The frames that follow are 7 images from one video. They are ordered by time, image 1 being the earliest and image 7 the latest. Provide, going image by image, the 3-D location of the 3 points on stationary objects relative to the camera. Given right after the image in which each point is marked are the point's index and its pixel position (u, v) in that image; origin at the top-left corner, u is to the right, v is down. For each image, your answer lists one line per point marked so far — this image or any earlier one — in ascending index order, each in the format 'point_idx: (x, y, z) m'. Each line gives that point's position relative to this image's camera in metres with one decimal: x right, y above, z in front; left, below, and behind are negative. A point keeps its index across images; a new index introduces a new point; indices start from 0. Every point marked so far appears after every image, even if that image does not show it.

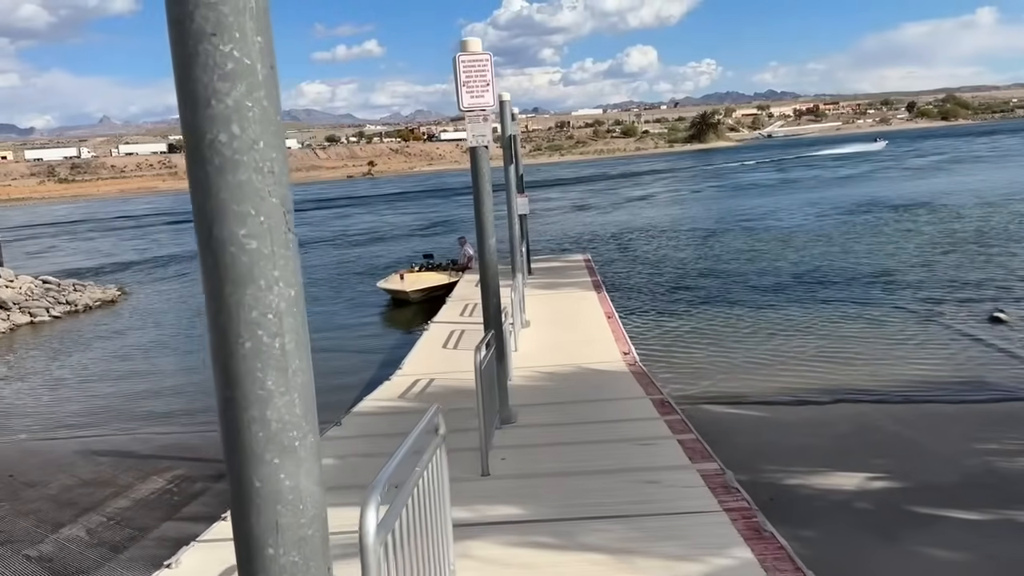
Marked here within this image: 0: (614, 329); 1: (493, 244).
0: (+1.9, -0.8, +16.0) m
1: (-0.2, +0.5, +9.5) m
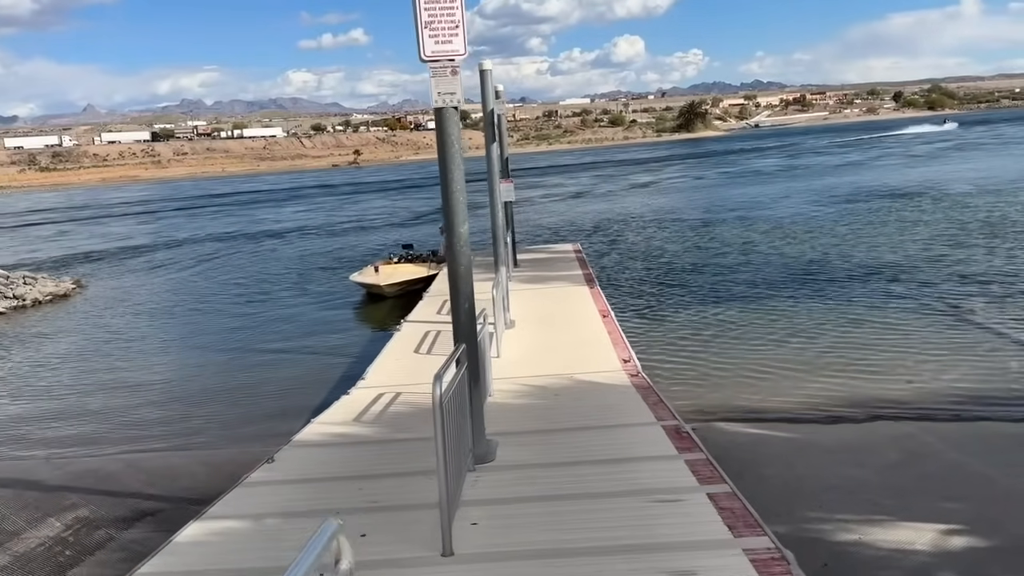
0: (+1.6, -0.7, +14.0) m
1: (-0.4, +0.5, +7.4) m
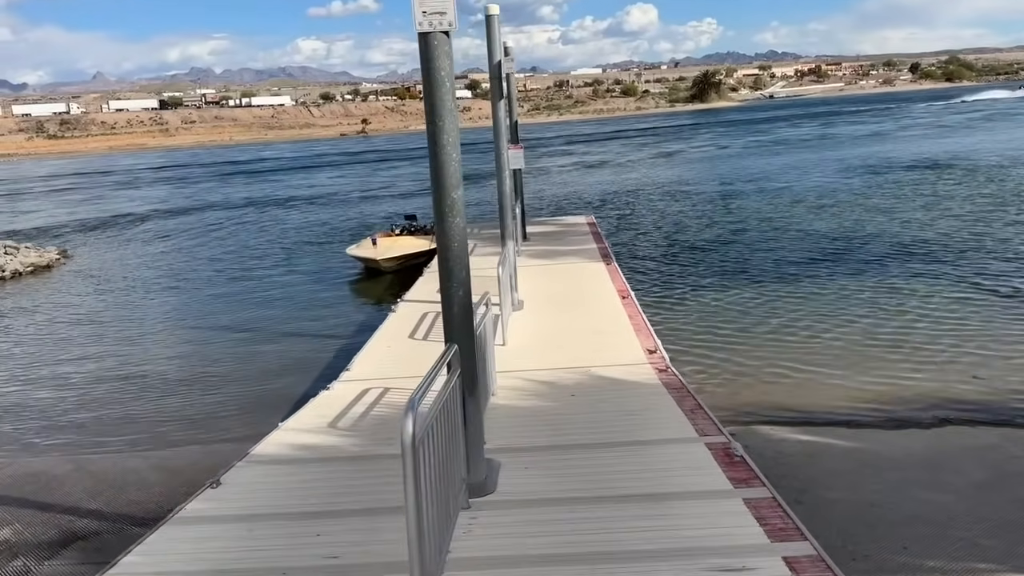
0: (+1.8, -0.4, +12.3) m
1: (-0.4, +0.6, +5.7) m
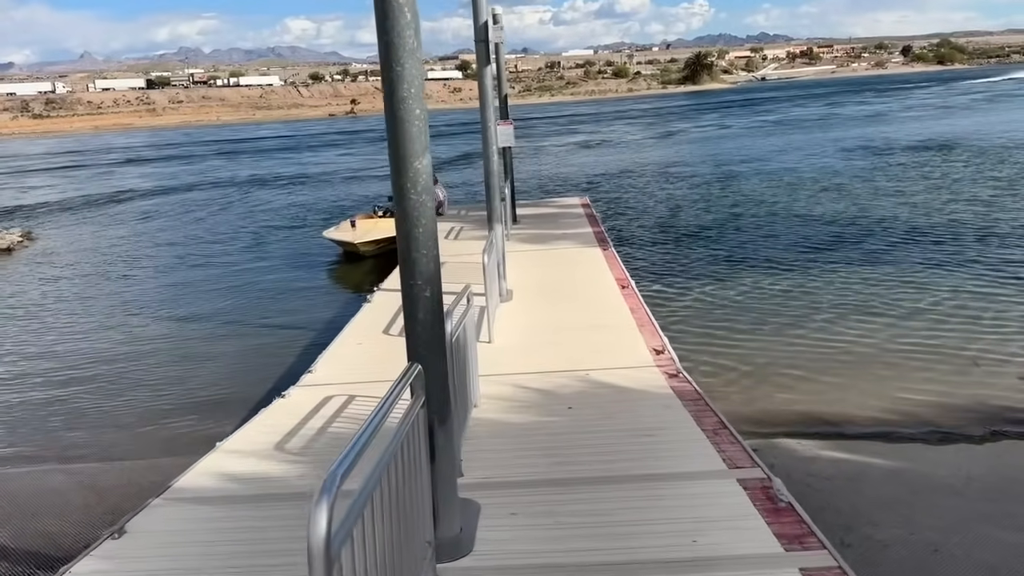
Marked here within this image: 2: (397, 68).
0: (+1.6, -0.3, +10.9) m
1: (-0.5, +0.6, +4.3) m
2: (-0.6, +1.1, +4.2) m
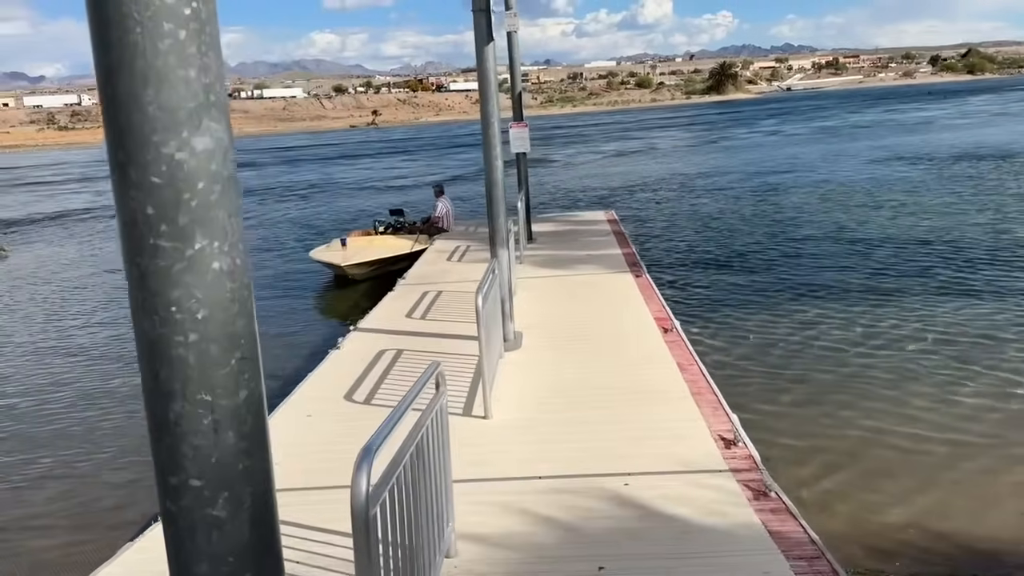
0: (+1.7, -0.7, +8.0) m
1: (-0.6, +0.2, +1.5) m
2: (-0.7, +0.7, +1.4) m
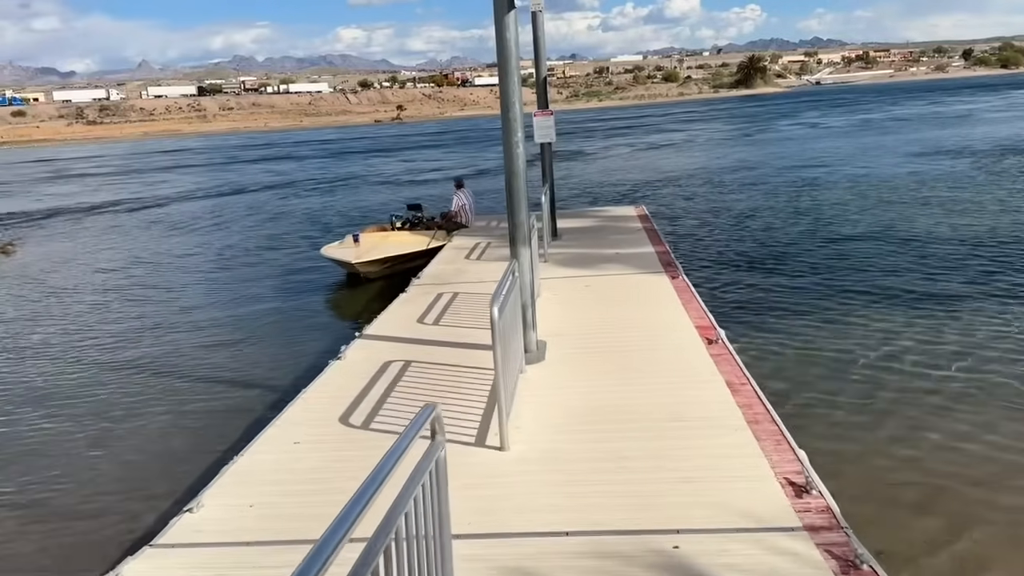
0: (+1.8, -0.8, +6.9) m
1: (-0.6, +0.1, +0.4) m
2: (-0.7, +0.6, +0.2) m
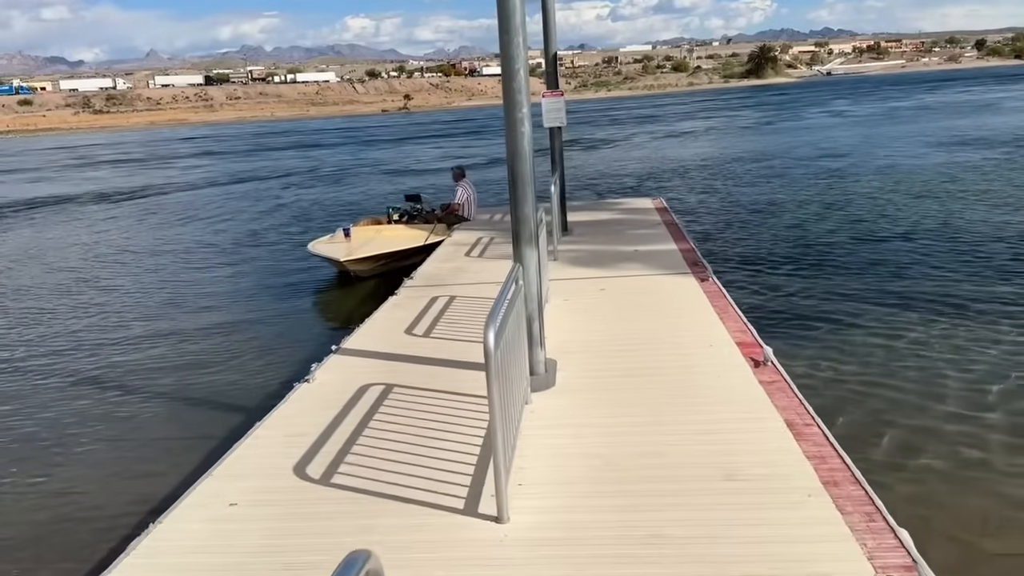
0: (+1.8, -0.9, +5.4) m
1: (-0.6, 0.0, -1.1) m
2: (-0.7, +0.5, -1.3) m
